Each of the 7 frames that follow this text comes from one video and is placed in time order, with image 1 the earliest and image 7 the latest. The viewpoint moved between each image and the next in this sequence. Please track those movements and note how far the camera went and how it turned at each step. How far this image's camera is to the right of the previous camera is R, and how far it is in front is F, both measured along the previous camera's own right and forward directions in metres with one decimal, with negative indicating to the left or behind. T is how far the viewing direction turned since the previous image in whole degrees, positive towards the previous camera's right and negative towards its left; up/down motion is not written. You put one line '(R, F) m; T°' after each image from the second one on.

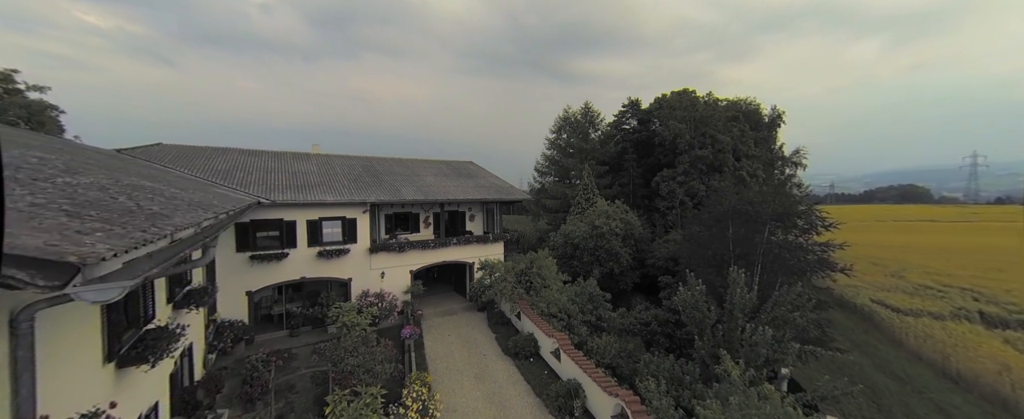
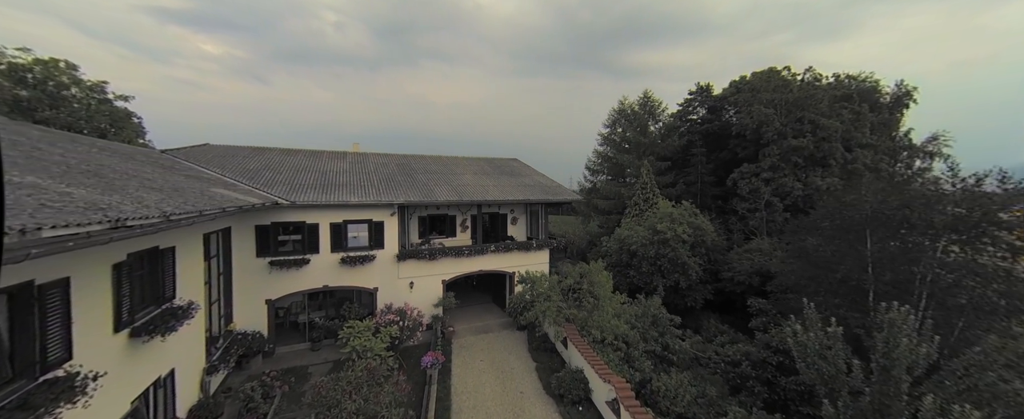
(+0.2, +2.3) m; -8°
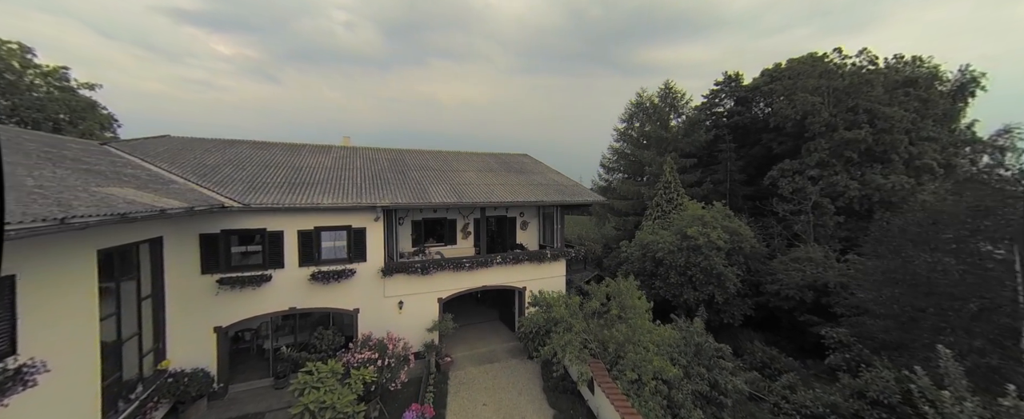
(-0.1, +2.6) m; -1°
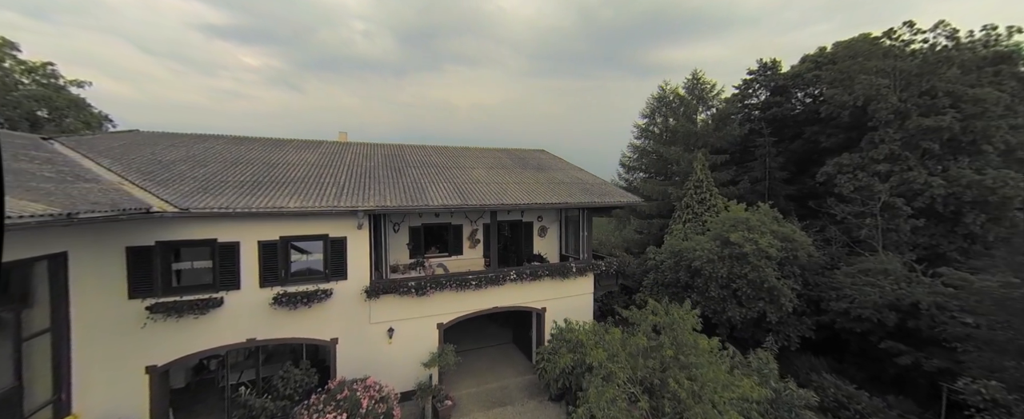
(-0.1, +2.4) m; -2°
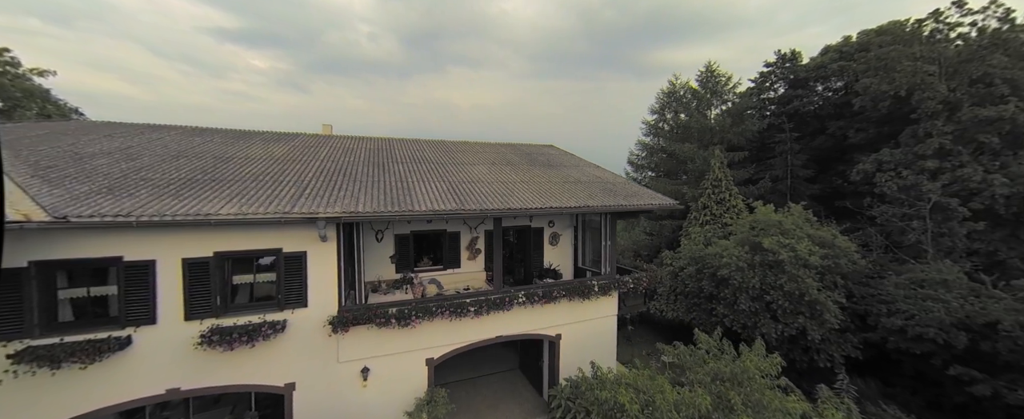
(-0.2, +2.1) m; 0°
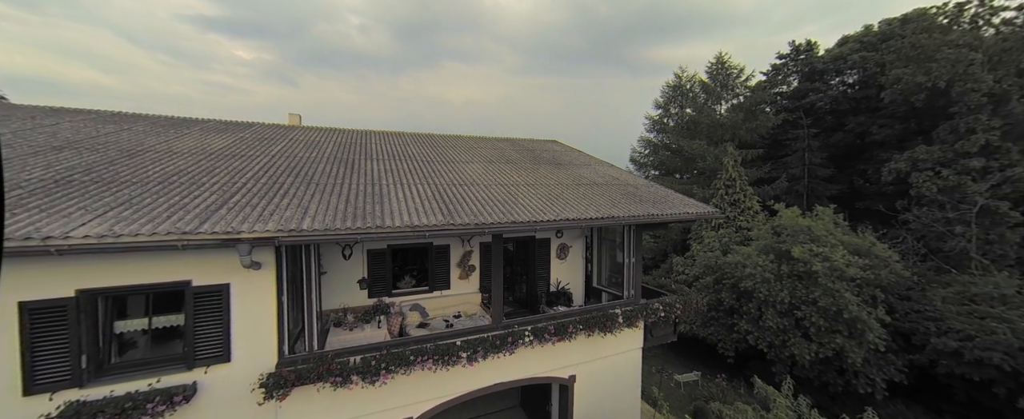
(-0.2, +1.9) m; +1°
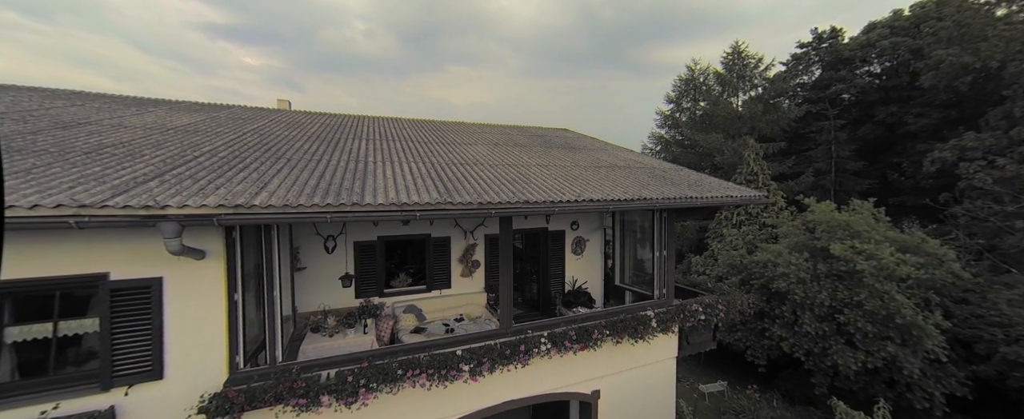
(-0.1, +1.2) m; -1°
